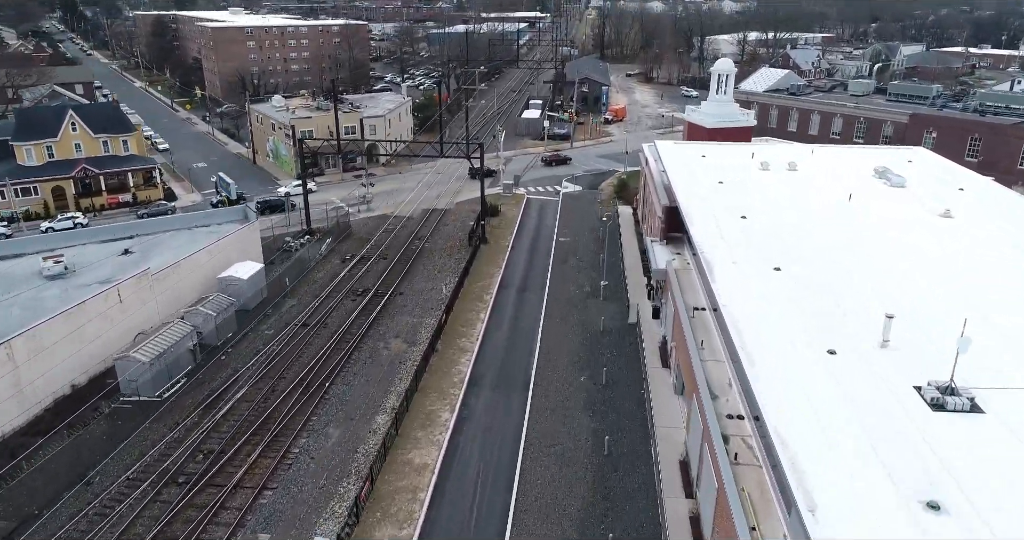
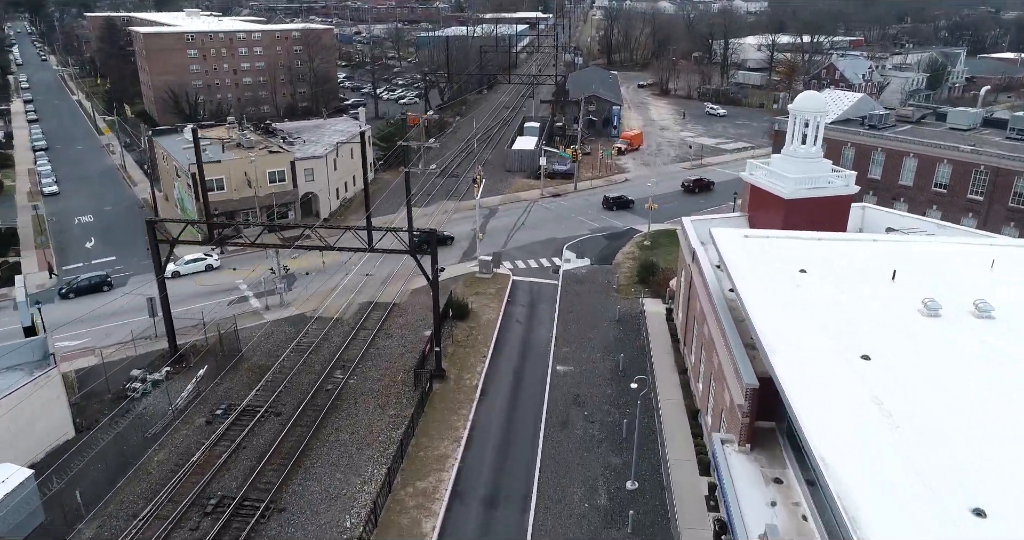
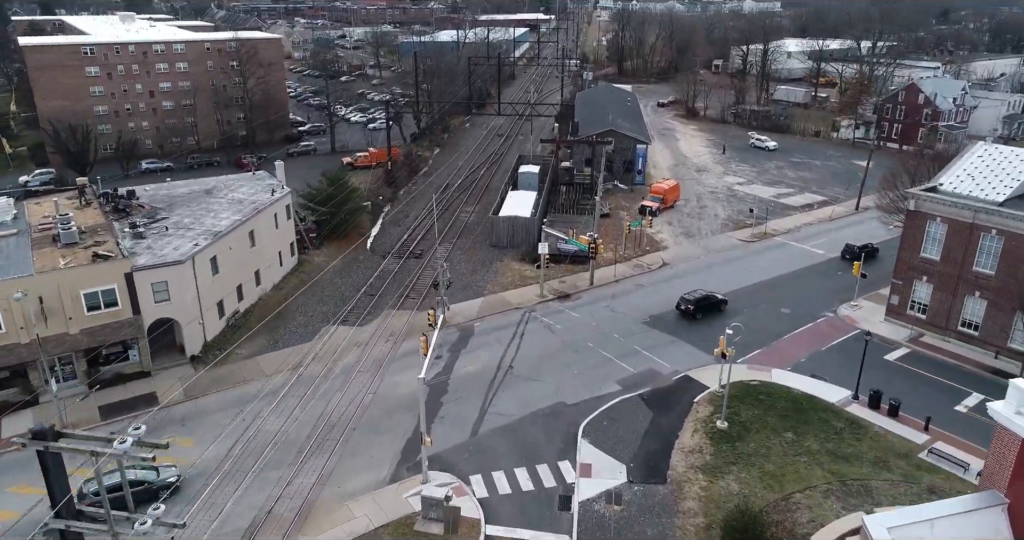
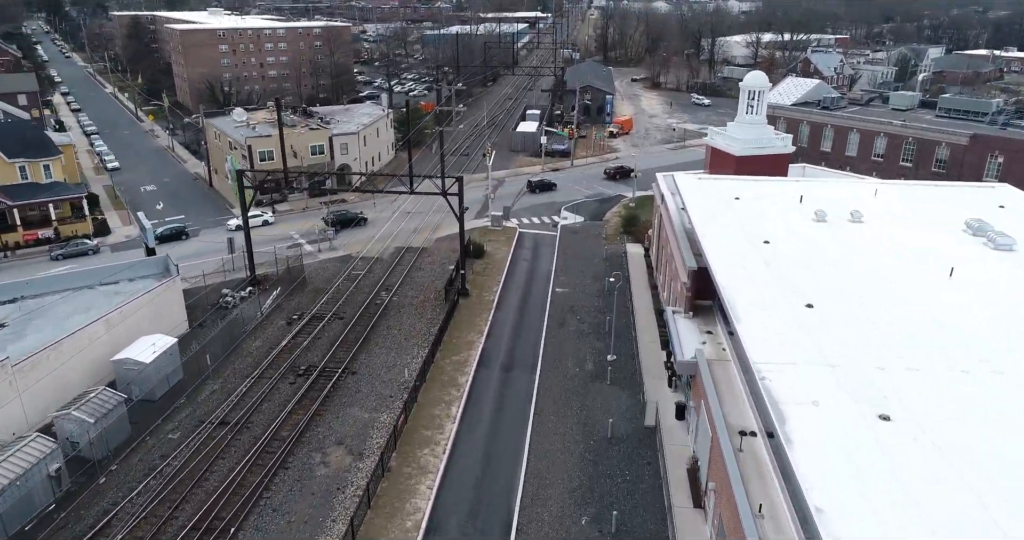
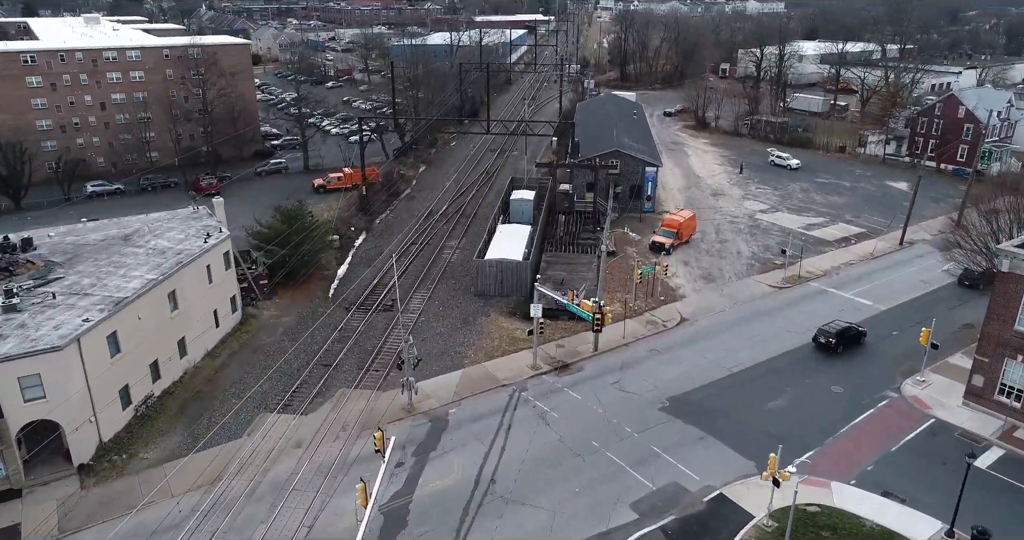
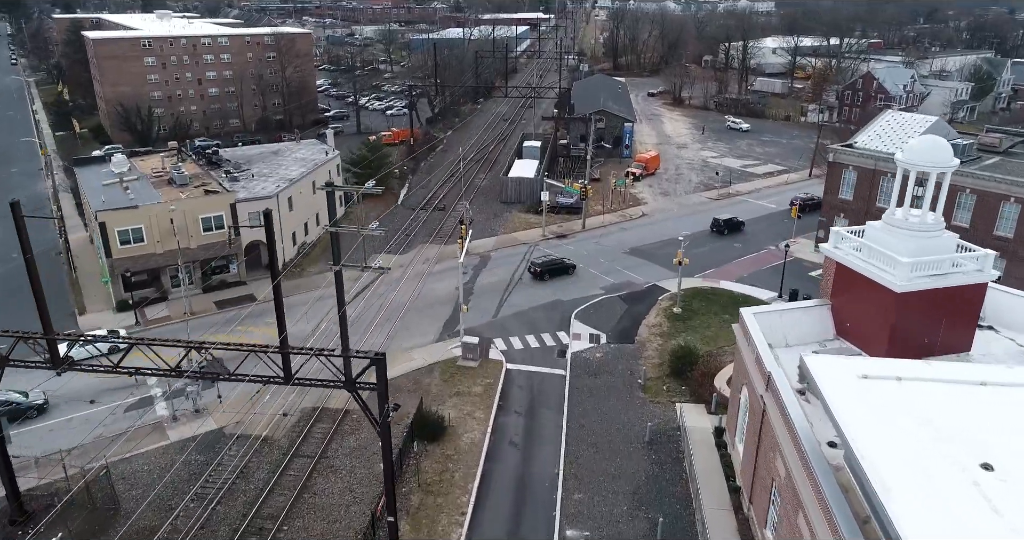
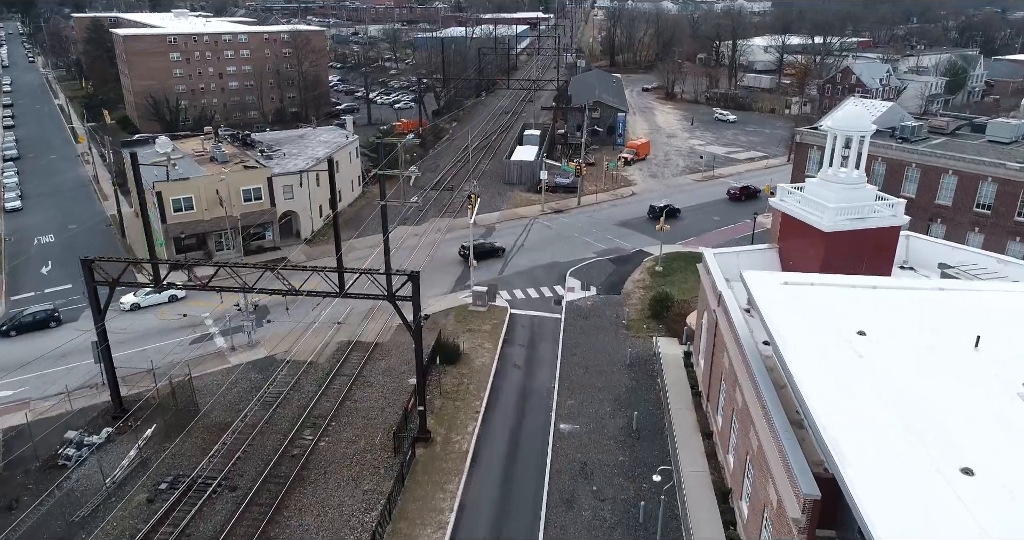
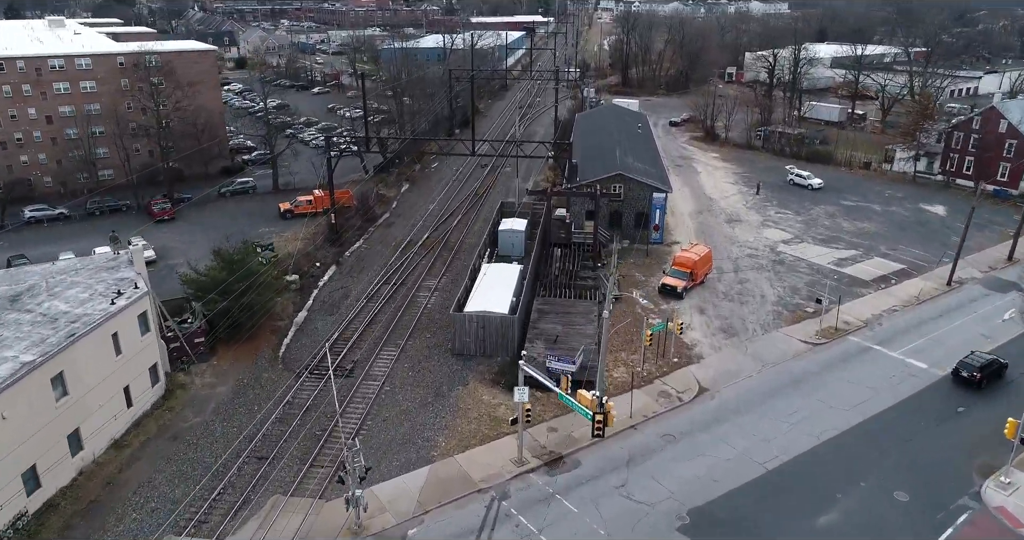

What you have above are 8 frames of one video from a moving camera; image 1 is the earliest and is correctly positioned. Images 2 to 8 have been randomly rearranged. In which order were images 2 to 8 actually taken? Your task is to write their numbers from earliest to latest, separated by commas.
4, 2, 7, 6, 3, 5, 8
